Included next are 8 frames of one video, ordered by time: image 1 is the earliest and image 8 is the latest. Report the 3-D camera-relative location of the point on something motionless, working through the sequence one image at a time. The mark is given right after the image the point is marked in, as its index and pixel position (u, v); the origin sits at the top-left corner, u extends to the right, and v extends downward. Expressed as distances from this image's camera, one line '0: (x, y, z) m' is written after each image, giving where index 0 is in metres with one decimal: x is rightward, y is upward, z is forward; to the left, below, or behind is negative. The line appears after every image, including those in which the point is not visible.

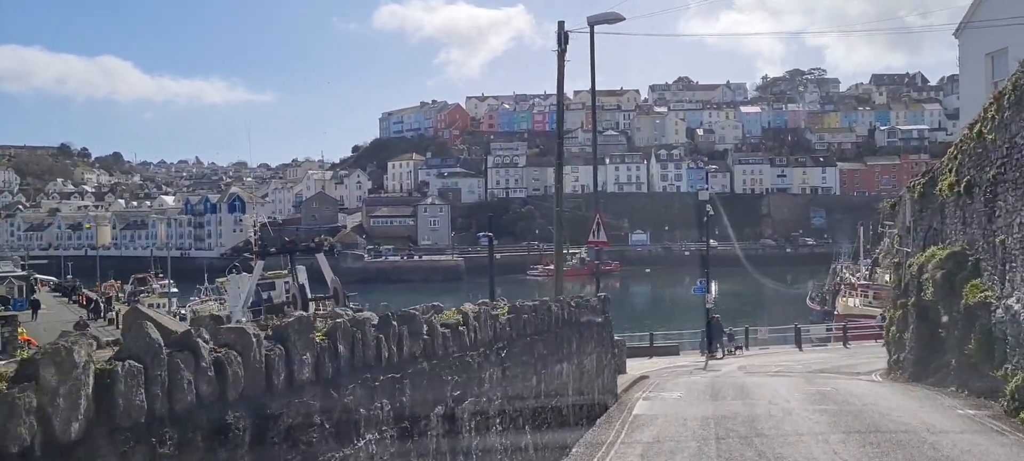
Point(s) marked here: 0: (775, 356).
0: (+5.5, -2.6, +18.5) m
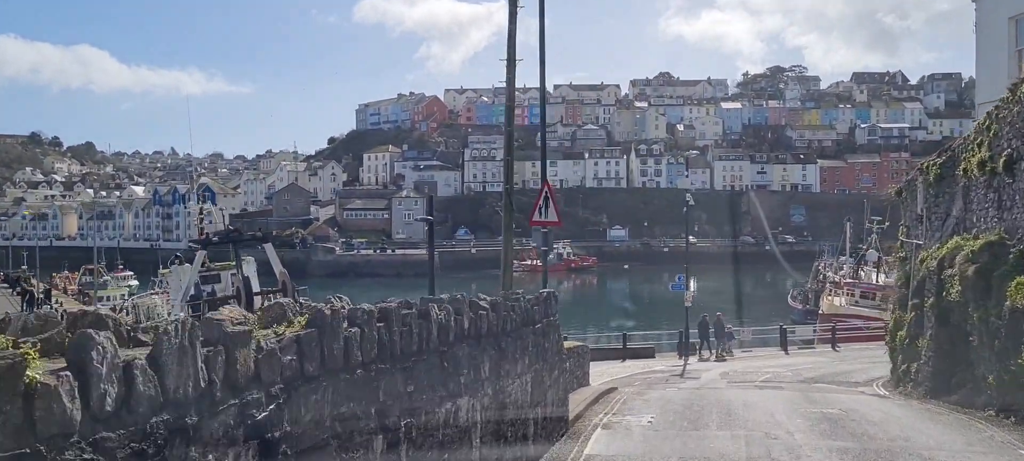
0: (+4.7, -2.4, +16.8) m
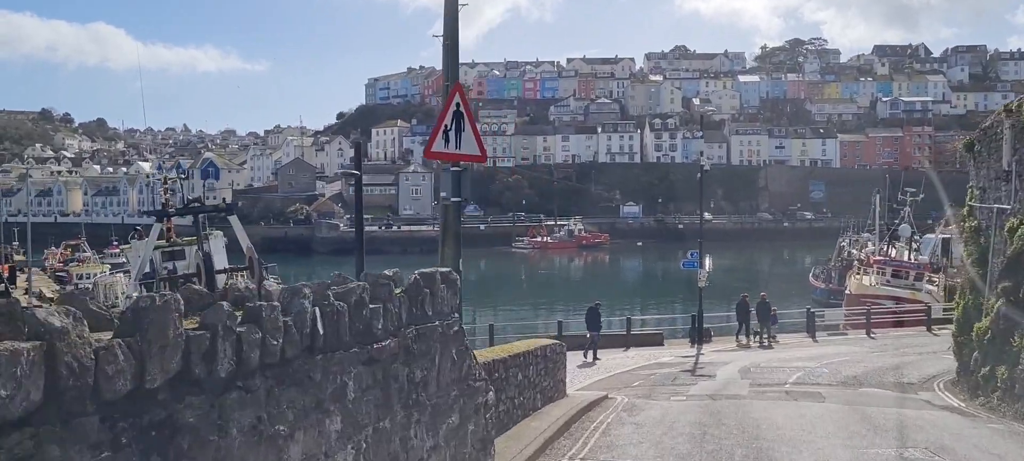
0: (+4.4, -1.9, +14.4) m
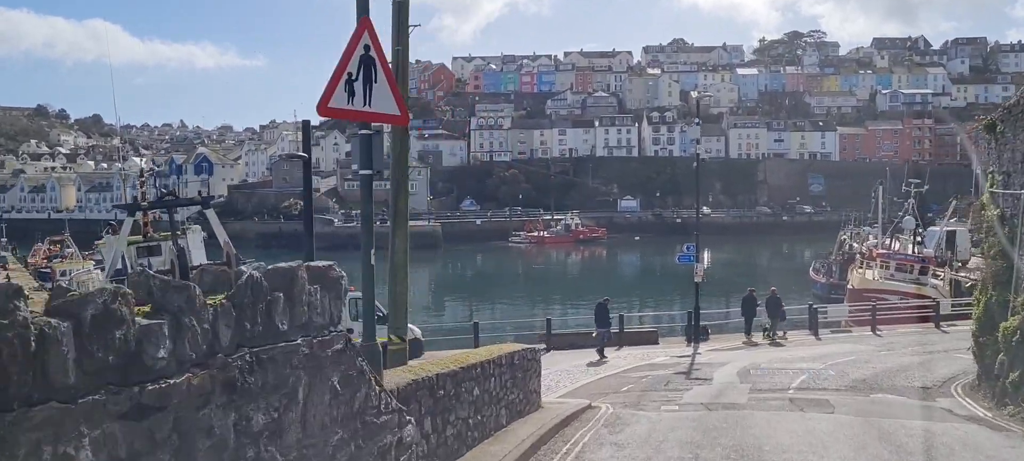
0: (+4.2, -1.8, +13.6) m
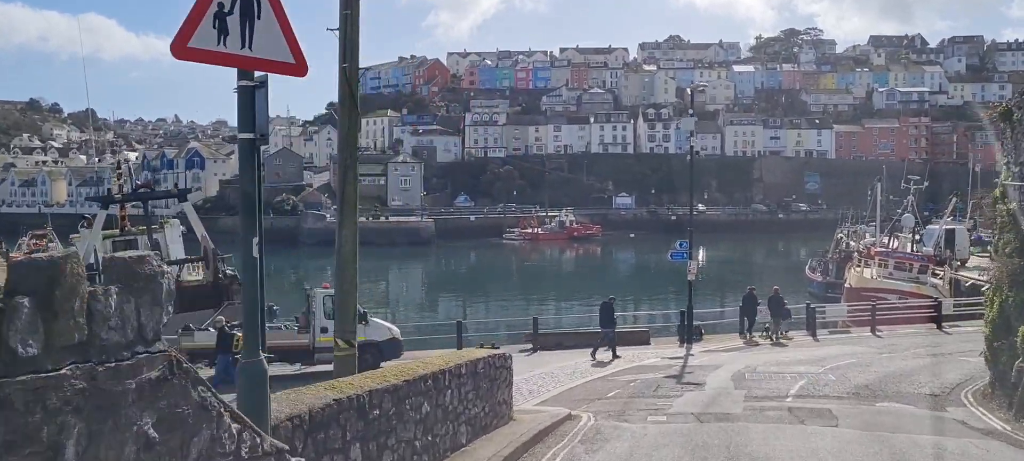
0: (+3.9, -1.7, +12.9) m
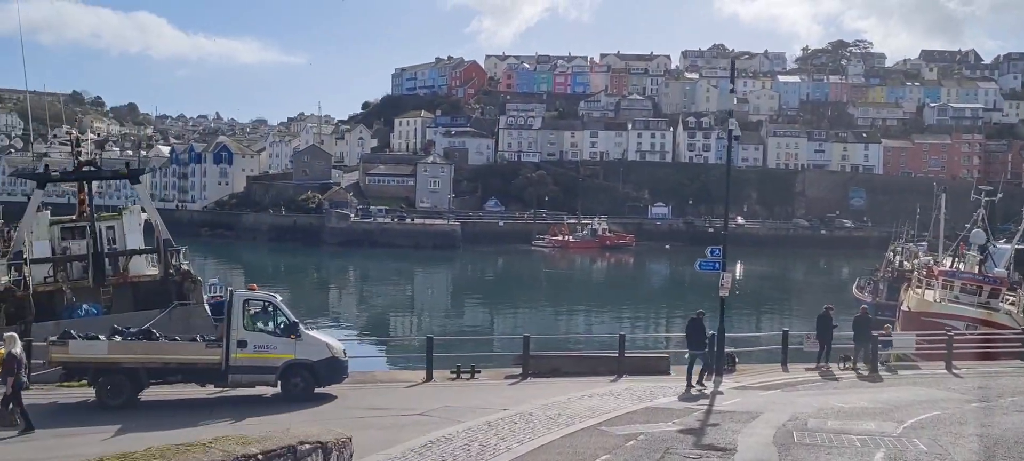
0: (+3.7, -1.8, +10.0) m
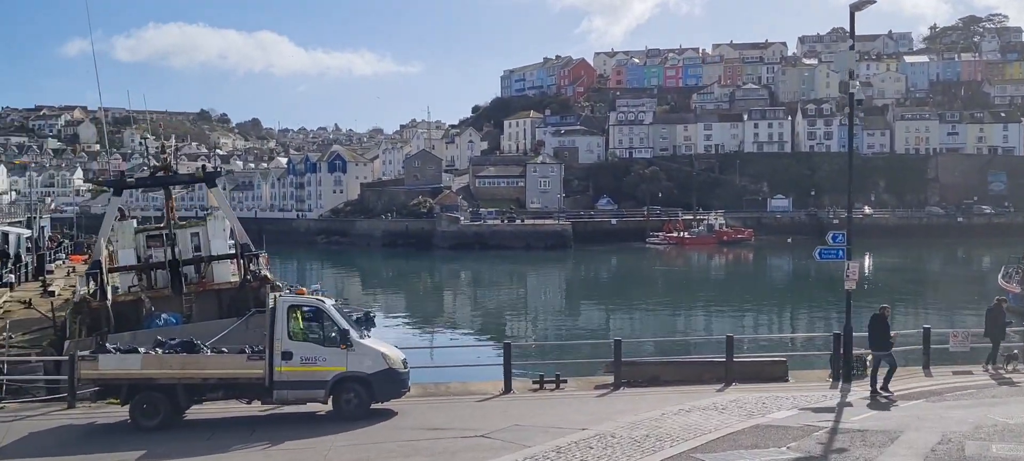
0: (+4.5, -1.6, +8.2) m
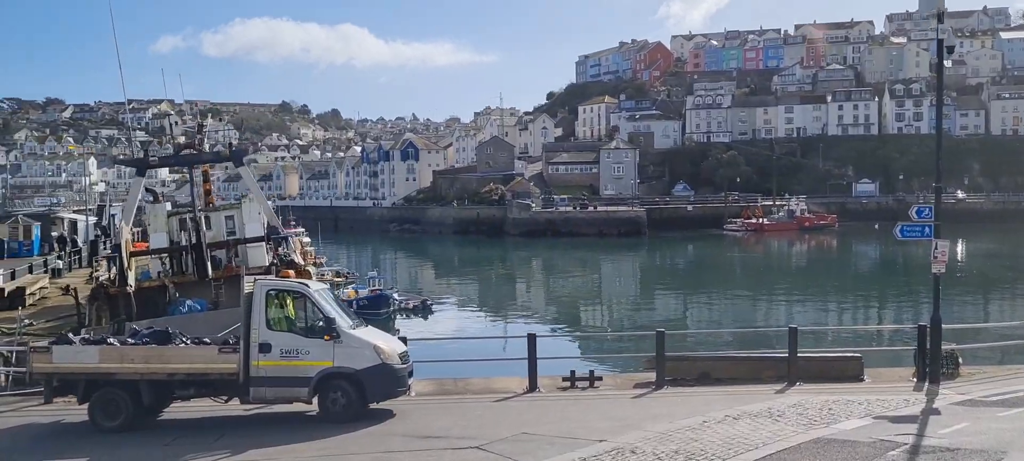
0: (+4.6, -1.3, +6.6) m
